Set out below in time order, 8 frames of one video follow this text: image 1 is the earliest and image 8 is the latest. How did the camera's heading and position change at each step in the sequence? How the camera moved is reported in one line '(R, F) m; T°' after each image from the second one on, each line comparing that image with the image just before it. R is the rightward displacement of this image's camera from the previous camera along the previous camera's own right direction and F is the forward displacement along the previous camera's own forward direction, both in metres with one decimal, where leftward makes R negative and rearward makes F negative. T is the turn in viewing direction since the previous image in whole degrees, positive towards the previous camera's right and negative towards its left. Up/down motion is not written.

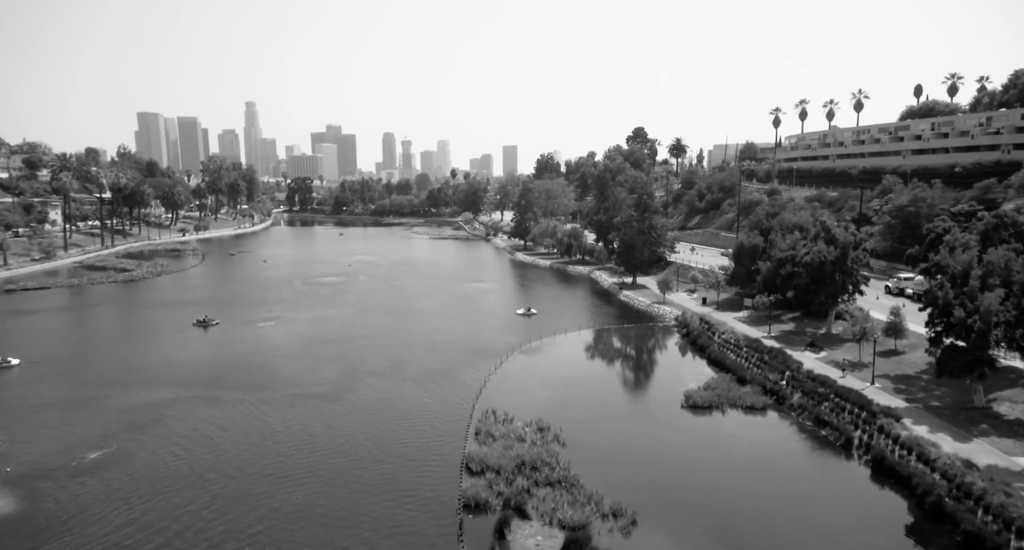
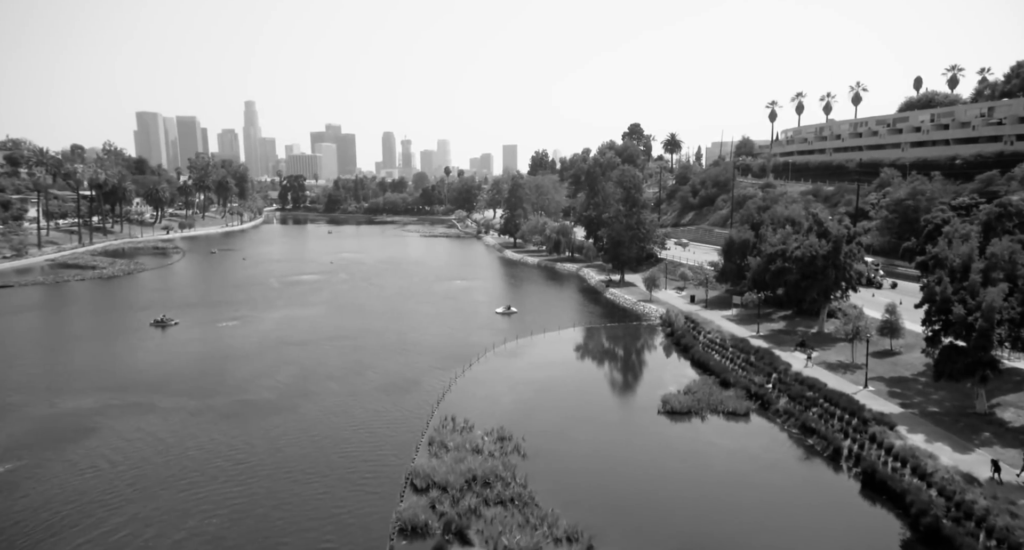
(+2.3, +3.4) m; 0°
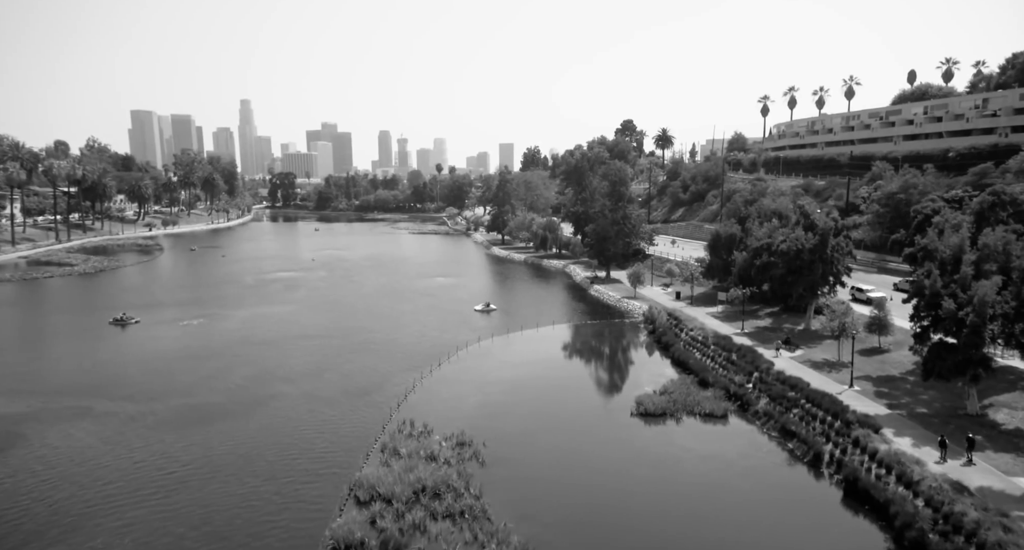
(+1.9, +2.4) m; 0°
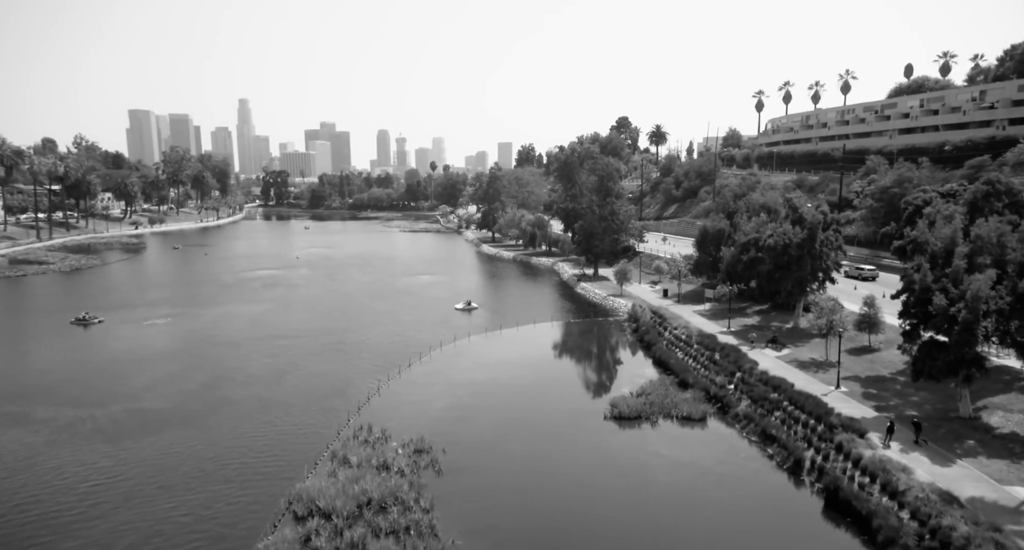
(+1.8, +2.1) m; 0°
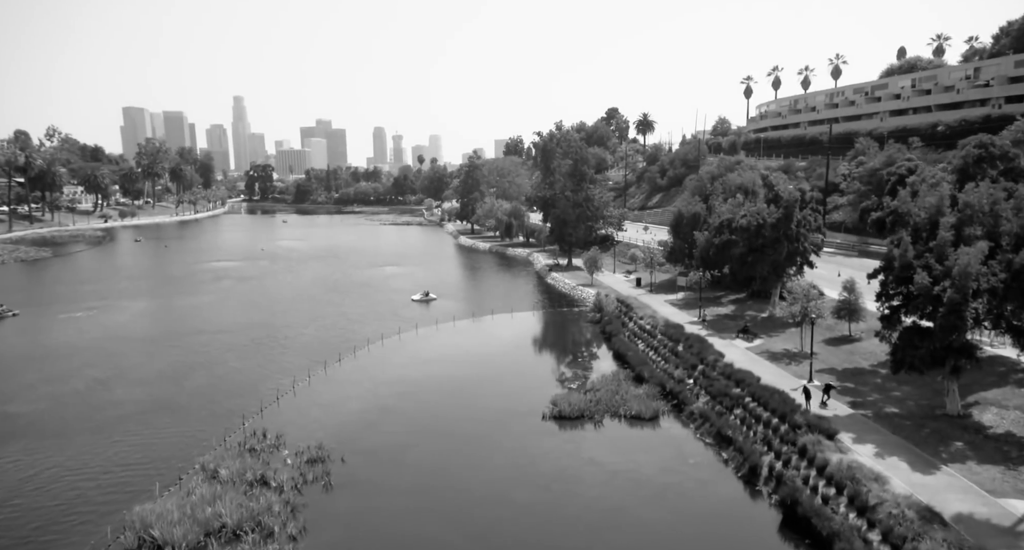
(+3.4, +4.5) m; 0°
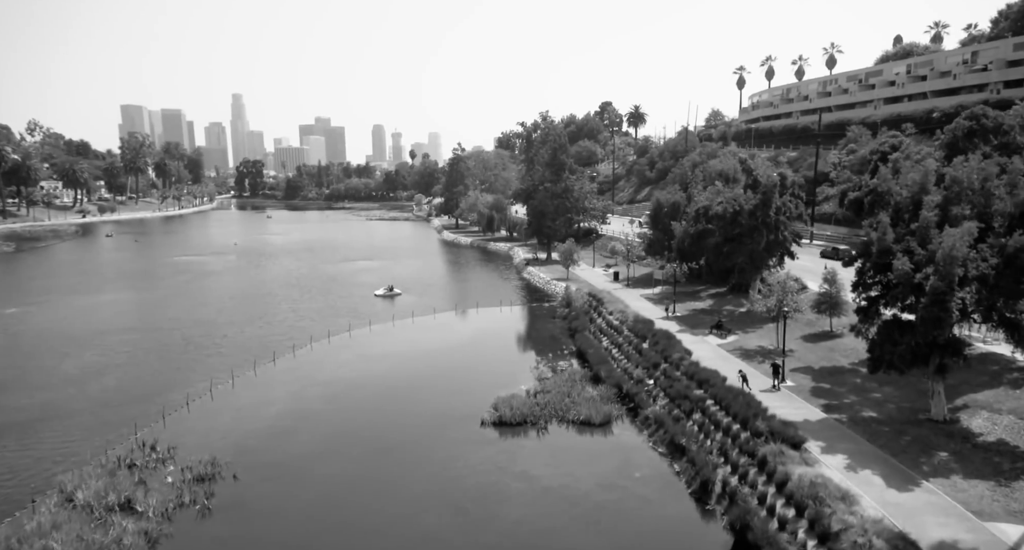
(+2.7, +3.3) m; 0°
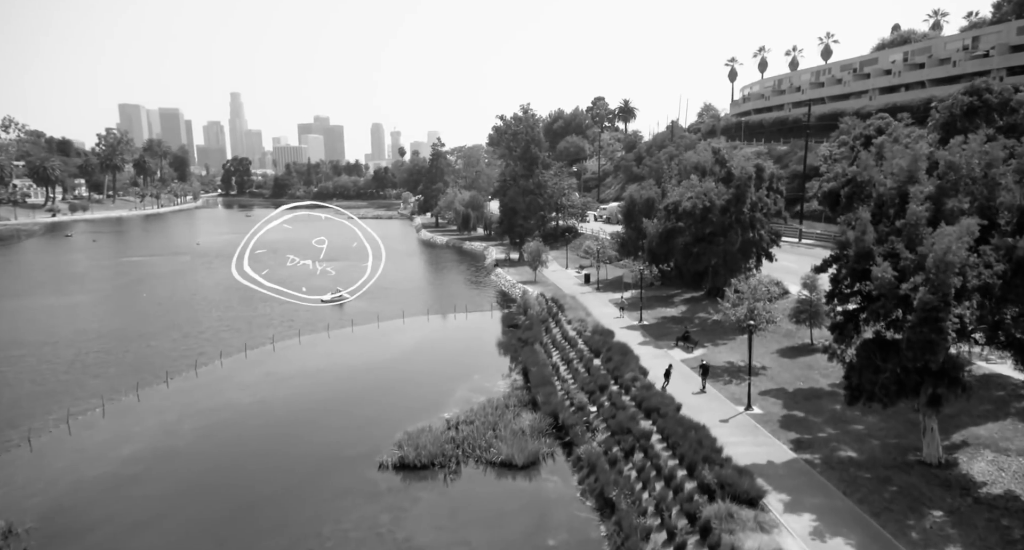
(+3.2, +4.7) m; 0°
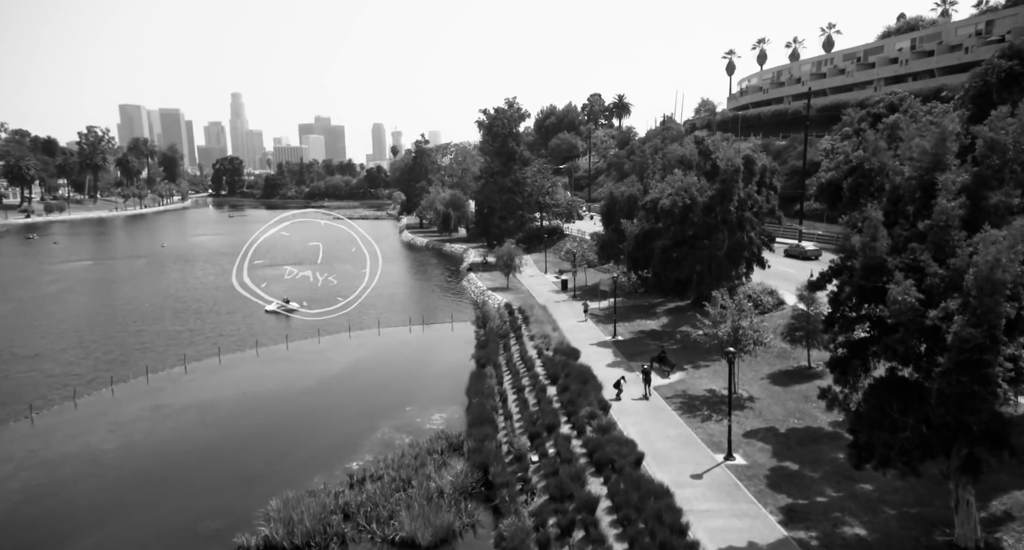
(+2.5, +5.2) m; 0°
